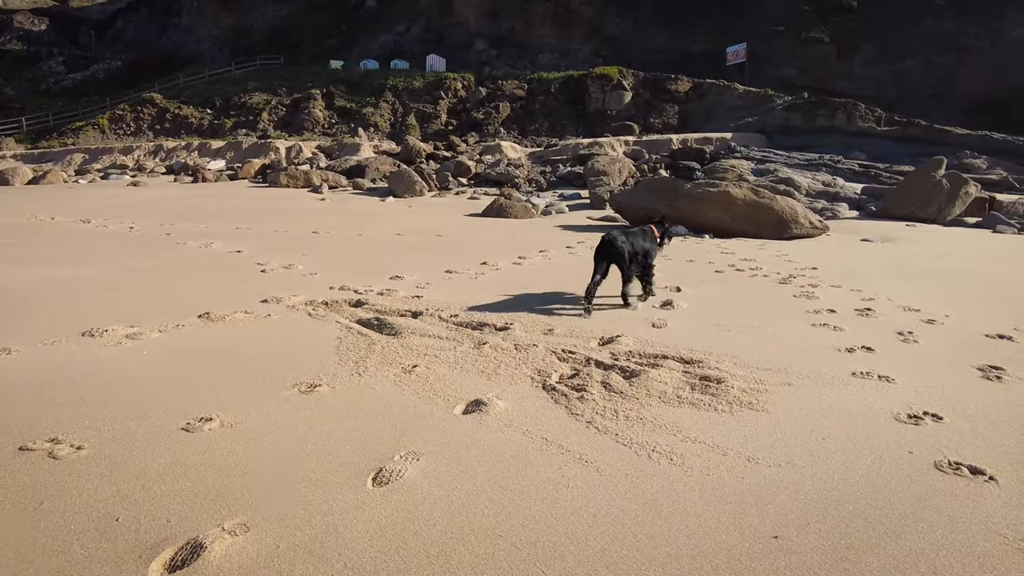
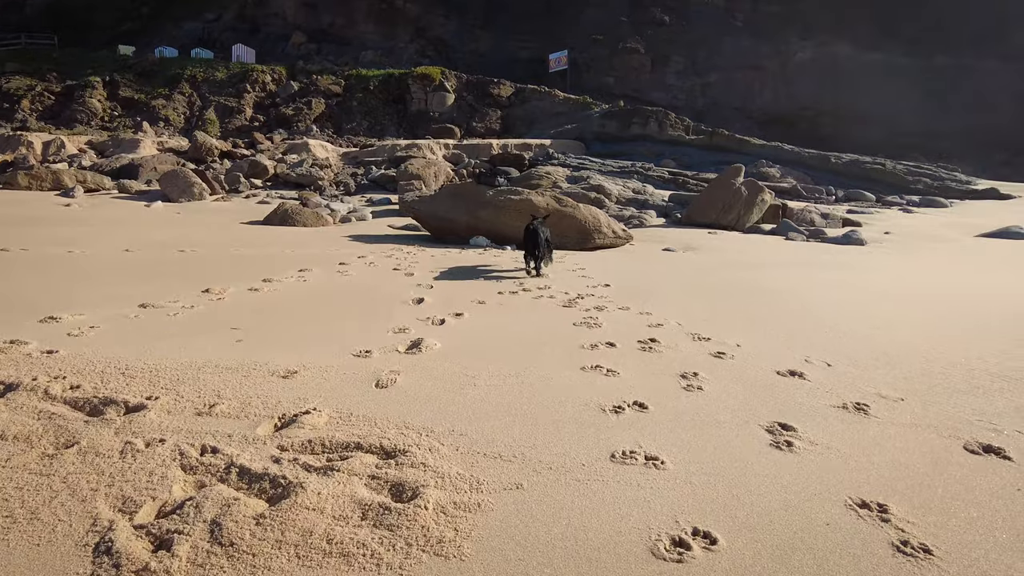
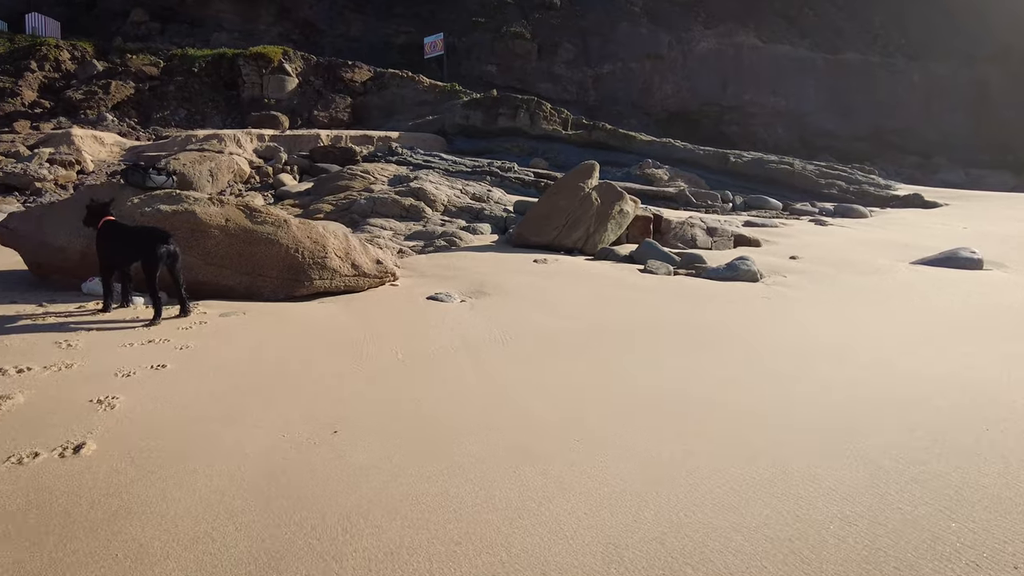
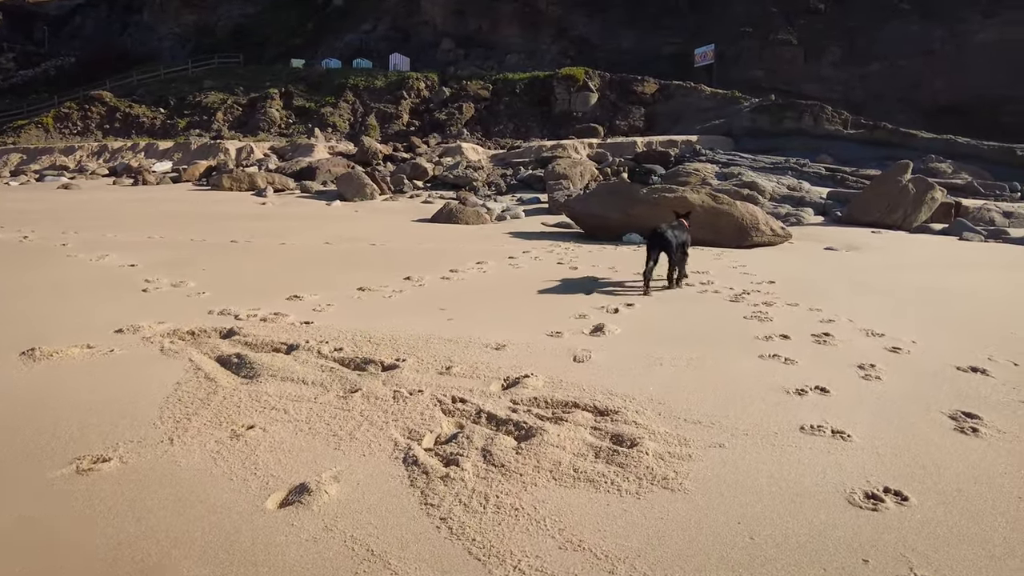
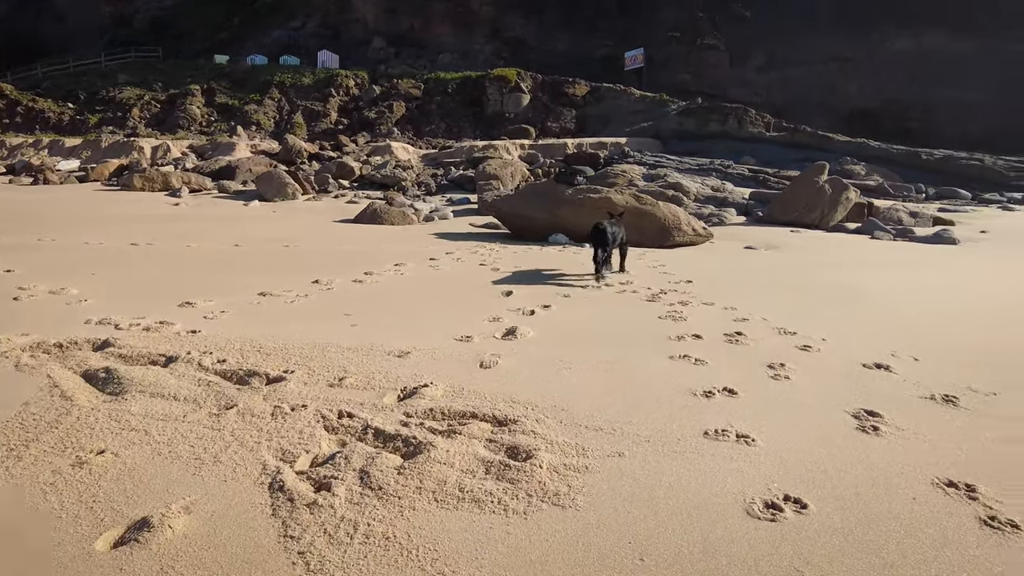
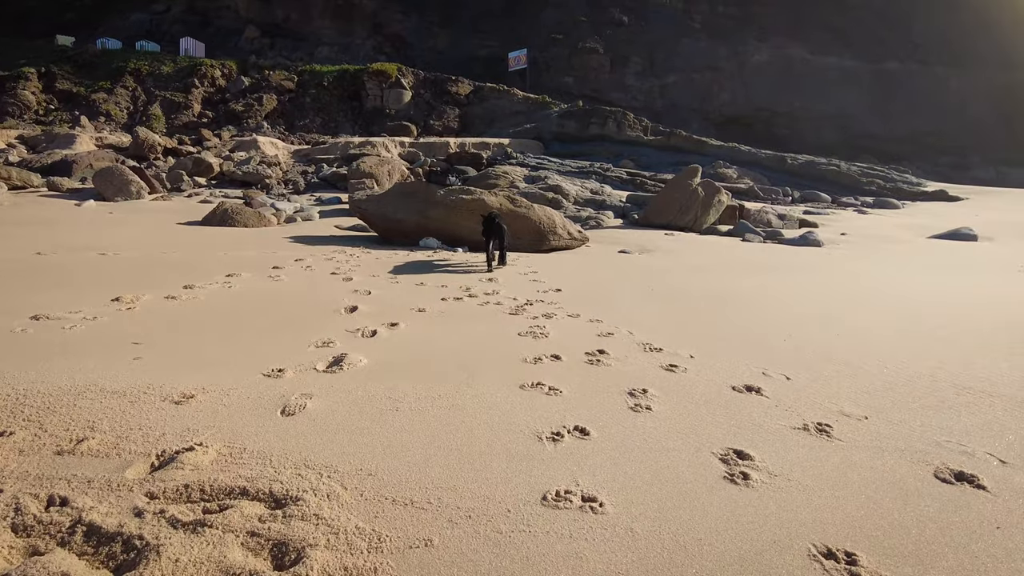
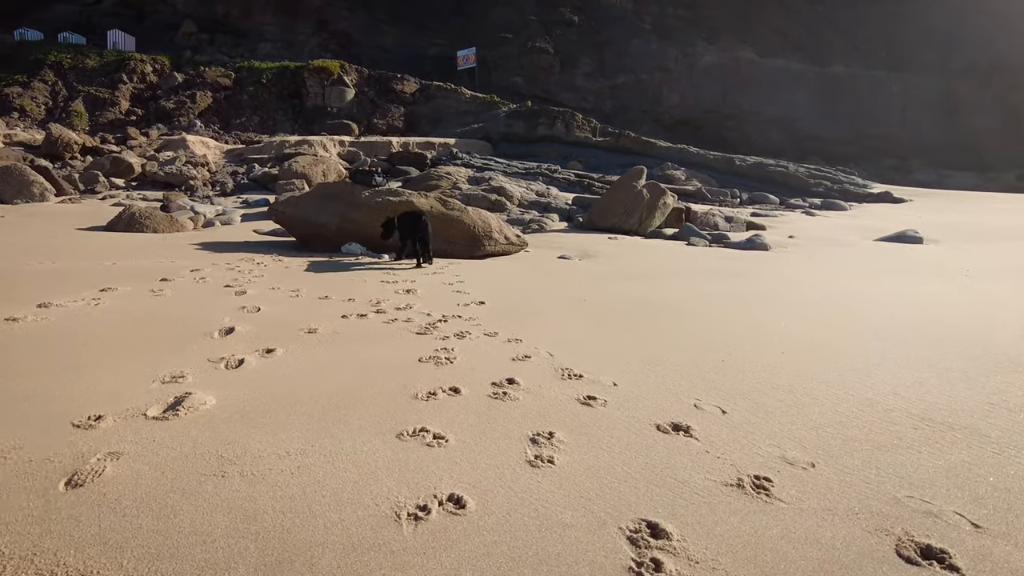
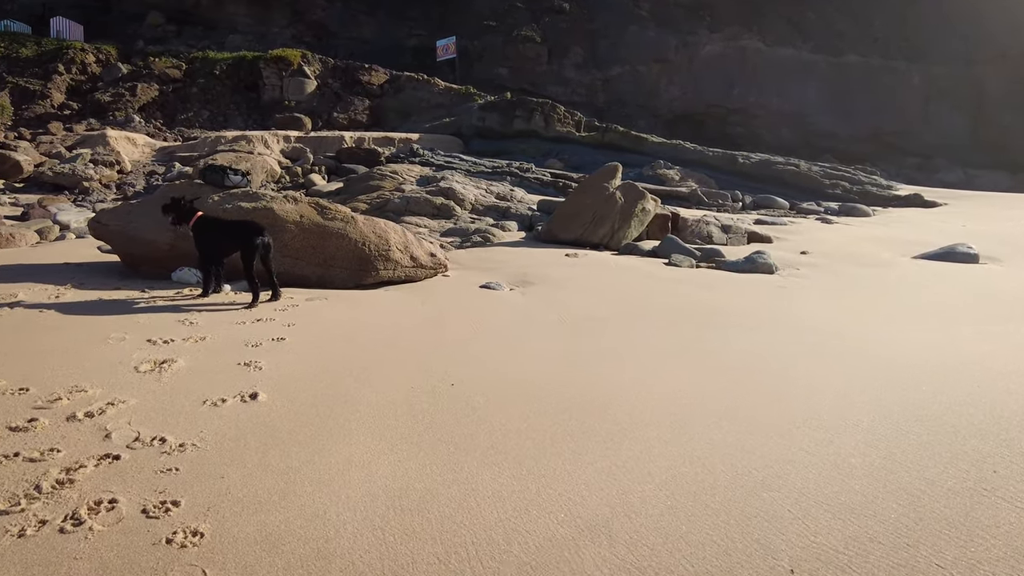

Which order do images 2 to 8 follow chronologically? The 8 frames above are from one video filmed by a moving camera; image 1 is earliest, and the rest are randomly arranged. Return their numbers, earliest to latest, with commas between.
4, 5, 2, 6, 7, 8, 3
